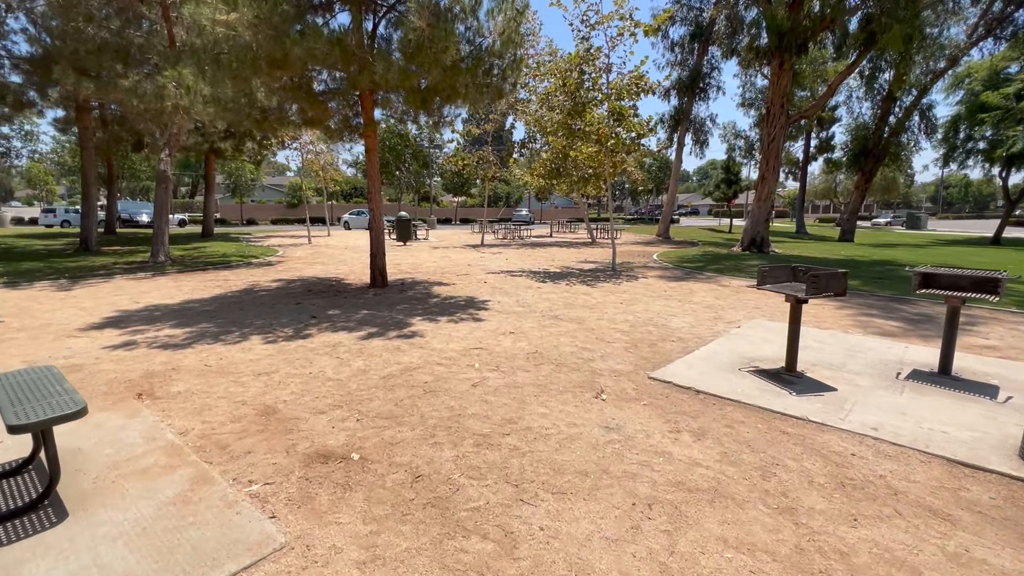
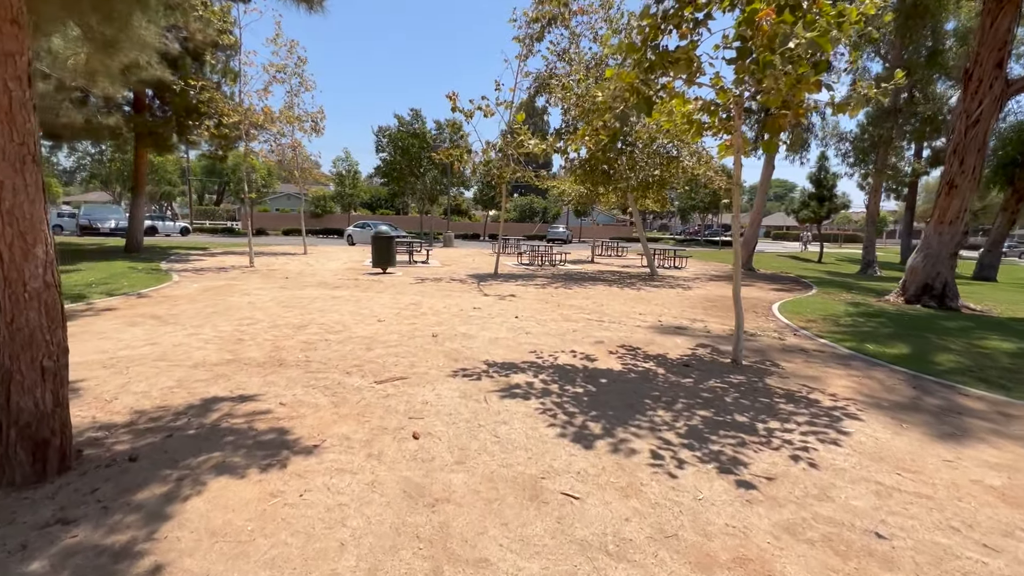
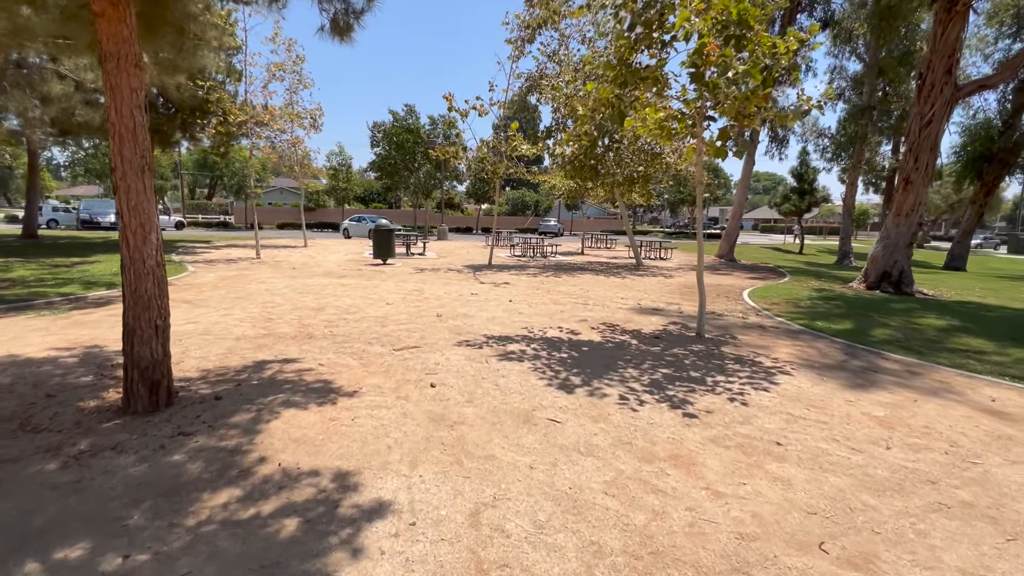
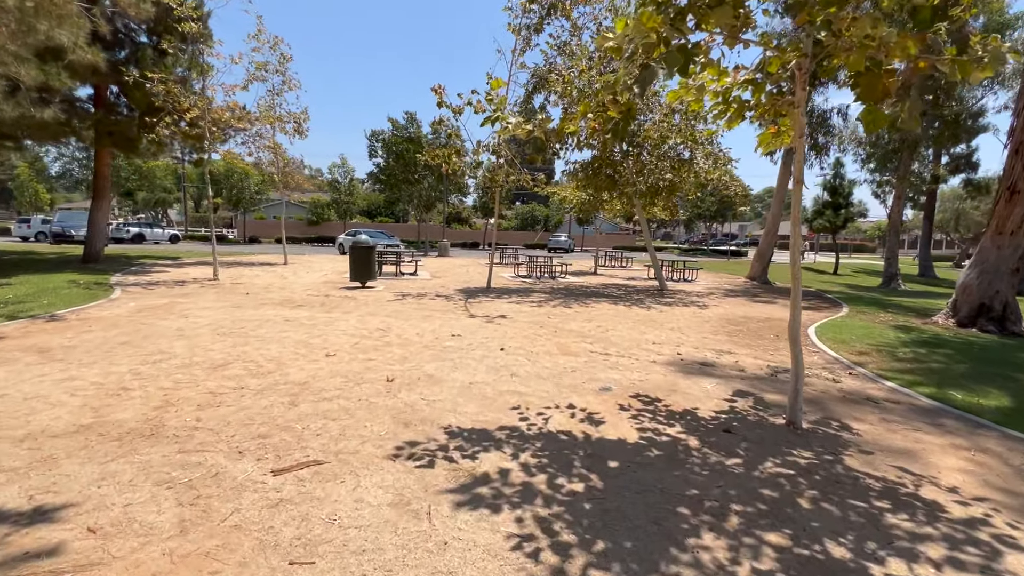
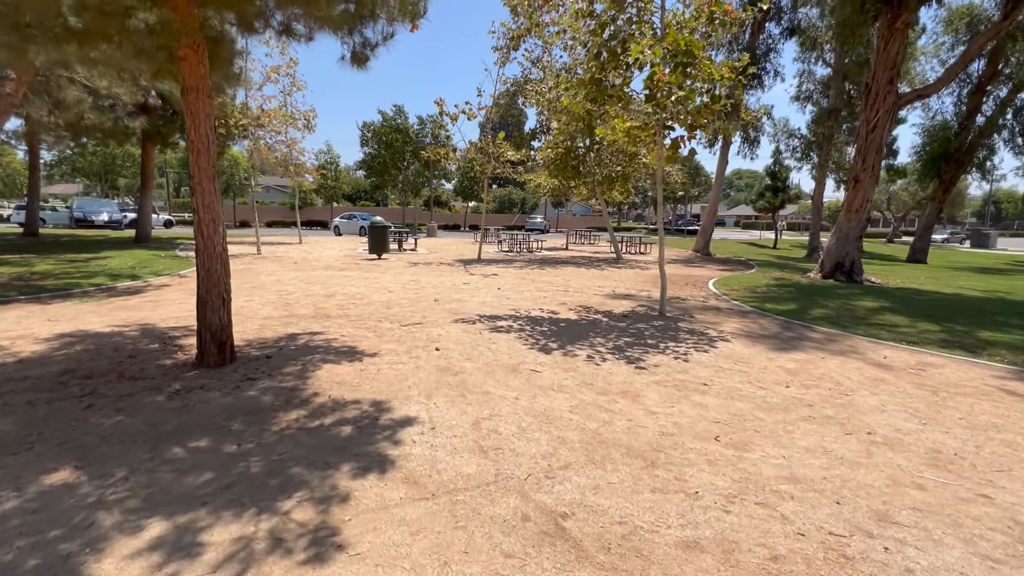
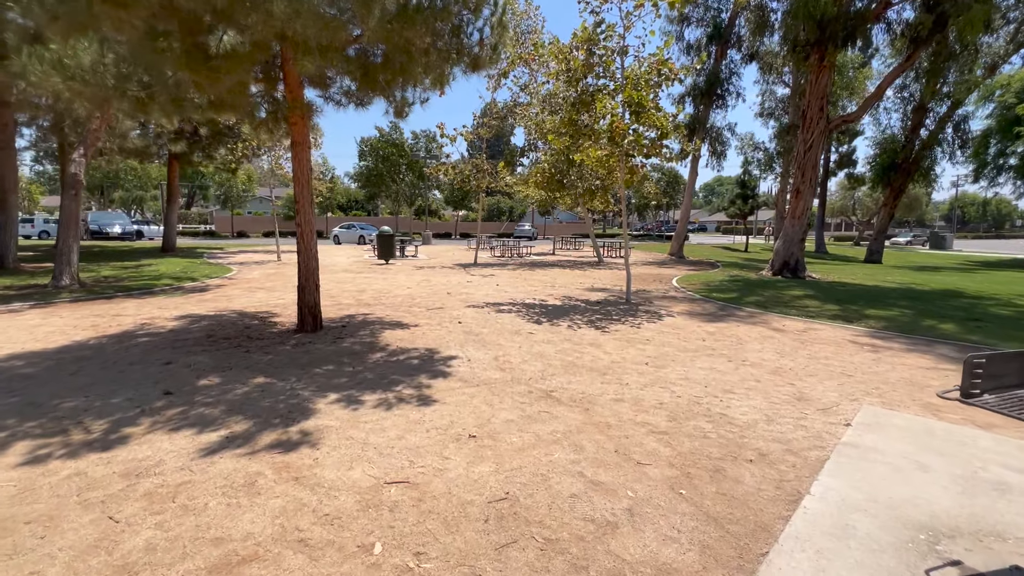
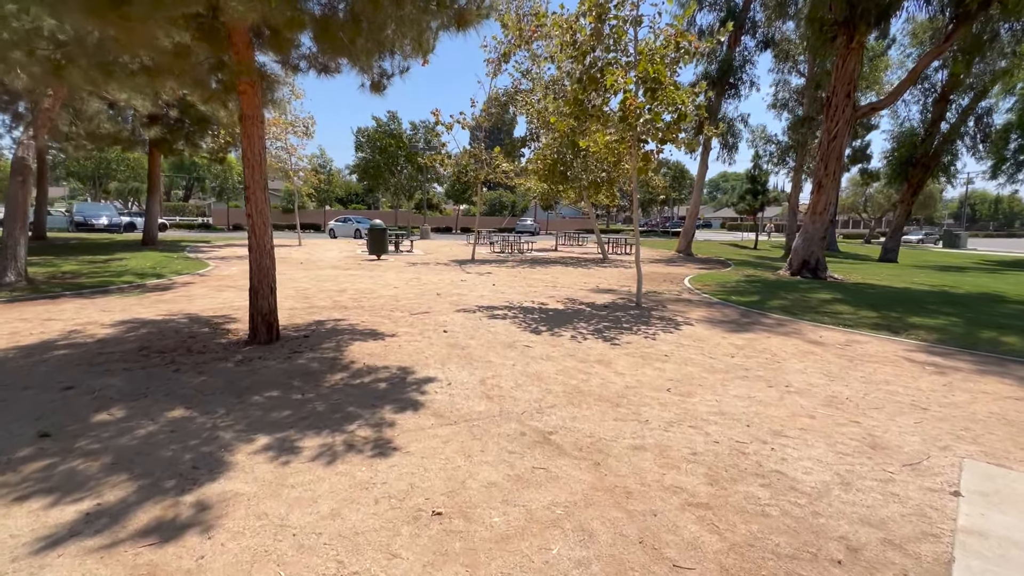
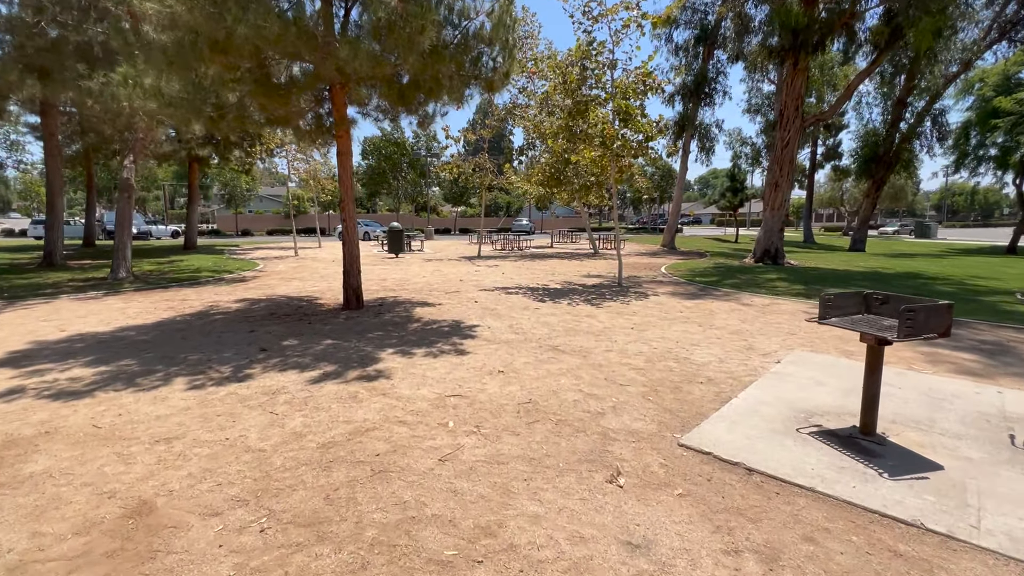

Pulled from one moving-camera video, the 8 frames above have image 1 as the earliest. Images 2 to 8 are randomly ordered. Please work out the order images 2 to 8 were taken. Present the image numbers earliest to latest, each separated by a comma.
8, 6, 7, 5, 3, 2, 4
